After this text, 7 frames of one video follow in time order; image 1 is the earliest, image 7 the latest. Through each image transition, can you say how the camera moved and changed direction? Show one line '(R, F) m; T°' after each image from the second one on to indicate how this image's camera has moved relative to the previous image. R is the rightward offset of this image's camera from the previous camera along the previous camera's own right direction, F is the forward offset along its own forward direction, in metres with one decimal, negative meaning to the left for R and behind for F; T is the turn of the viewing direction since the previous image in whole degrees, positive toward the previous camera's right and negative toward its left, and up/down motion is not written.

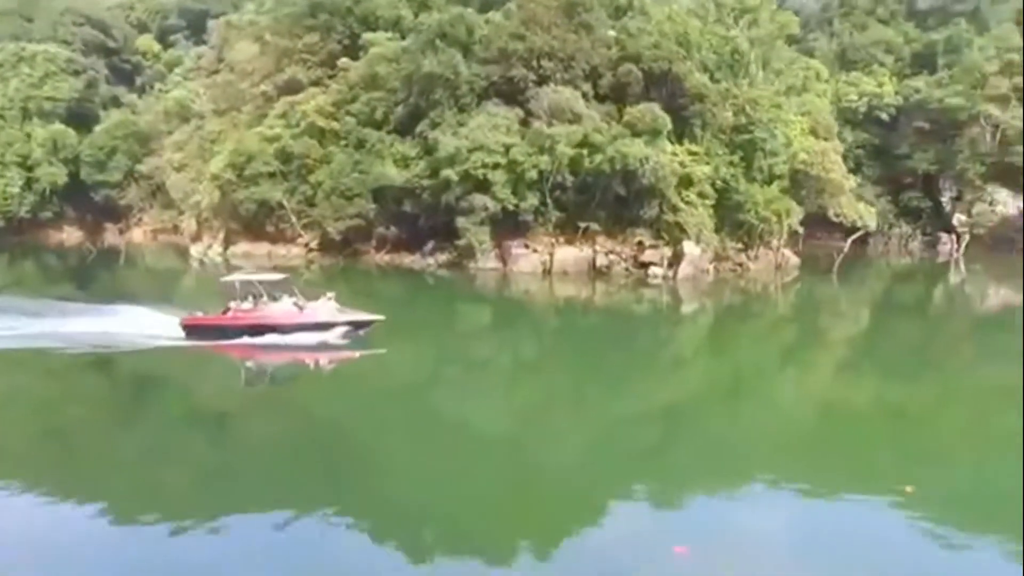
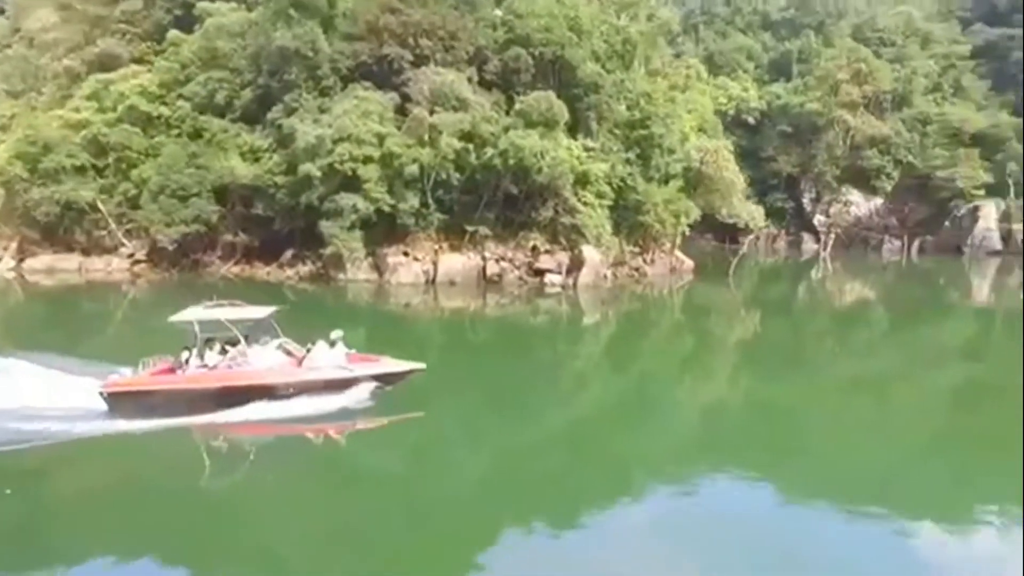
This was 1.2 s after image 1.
(-0.3, +3.5) m; +12°
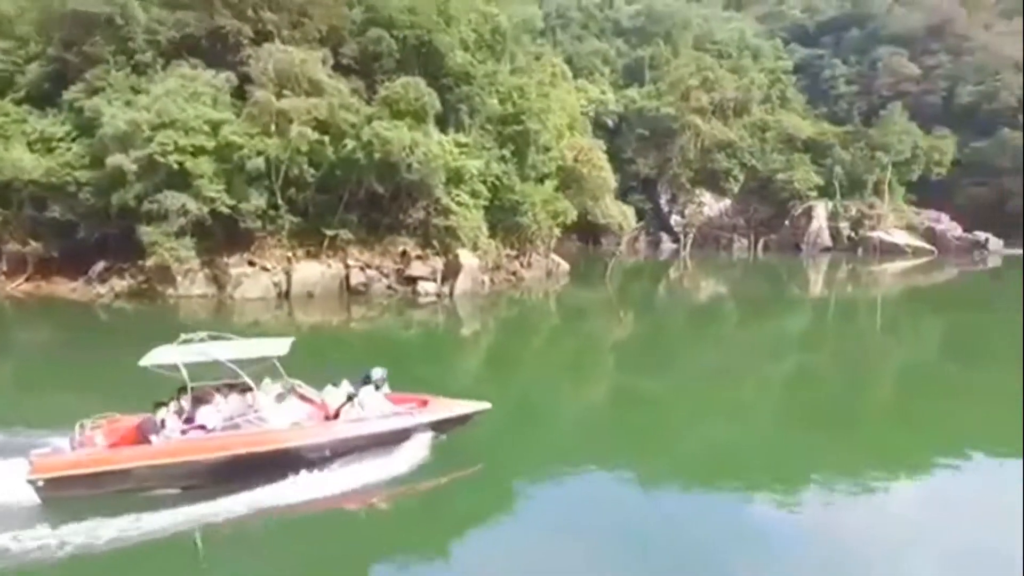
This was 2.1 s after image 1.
(-0.3, +2.3) m; +13°
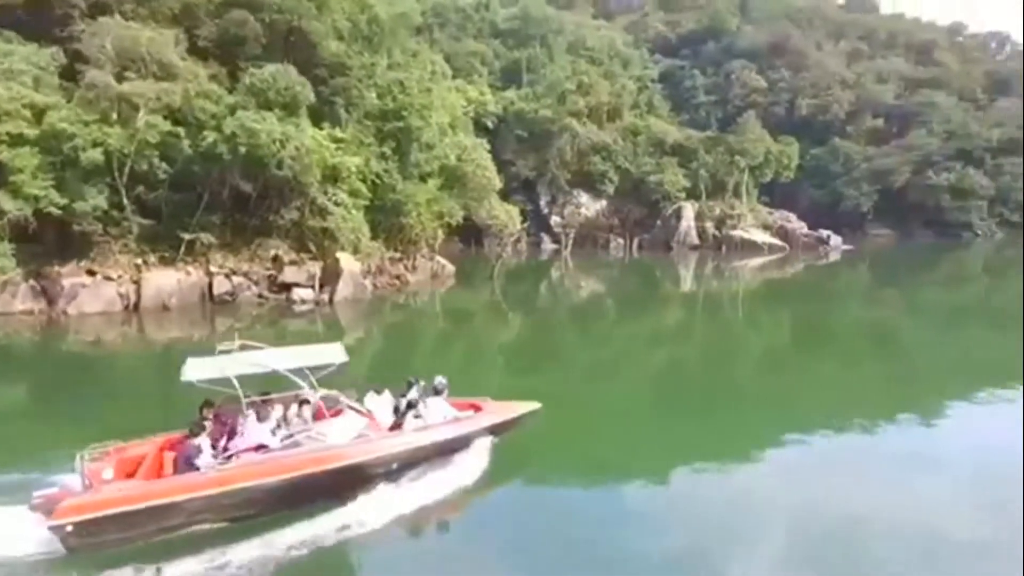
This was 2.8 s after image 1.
(-0.3, +0.9) m; +11°
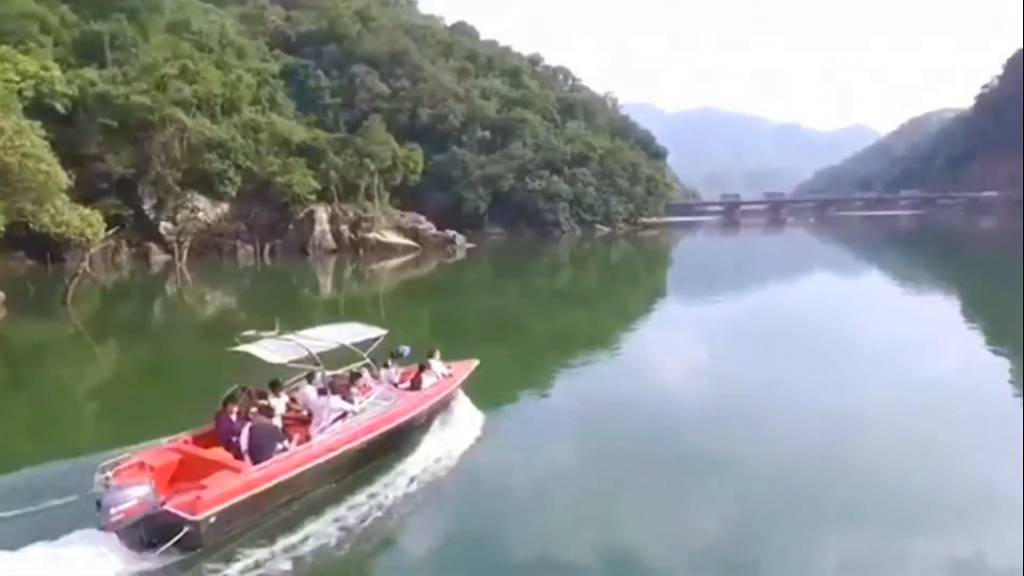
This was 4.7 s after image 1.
(+1.0, +1.8) m; +32°
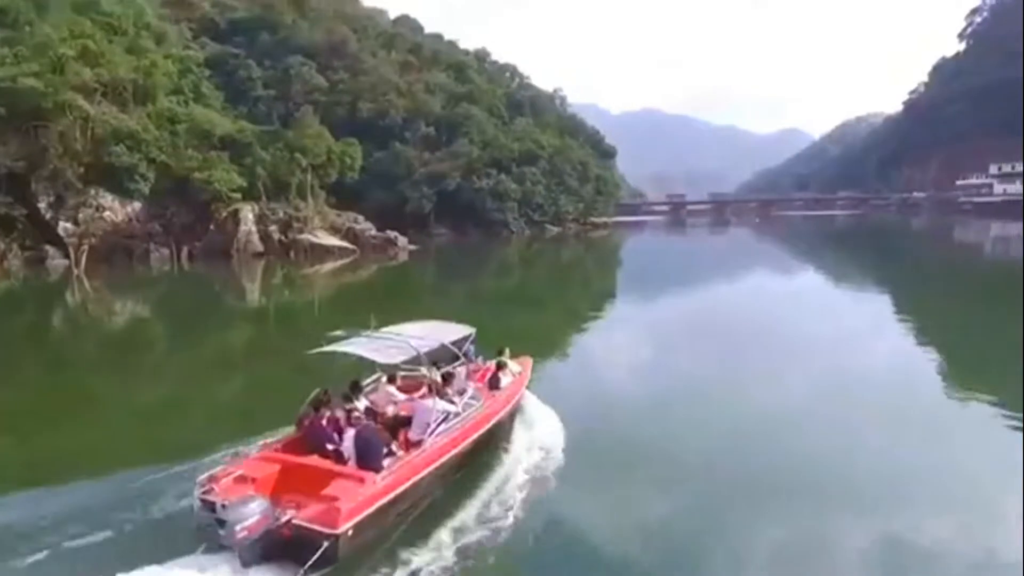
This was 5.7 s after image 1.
(+0.2, +3.3) m; +5°
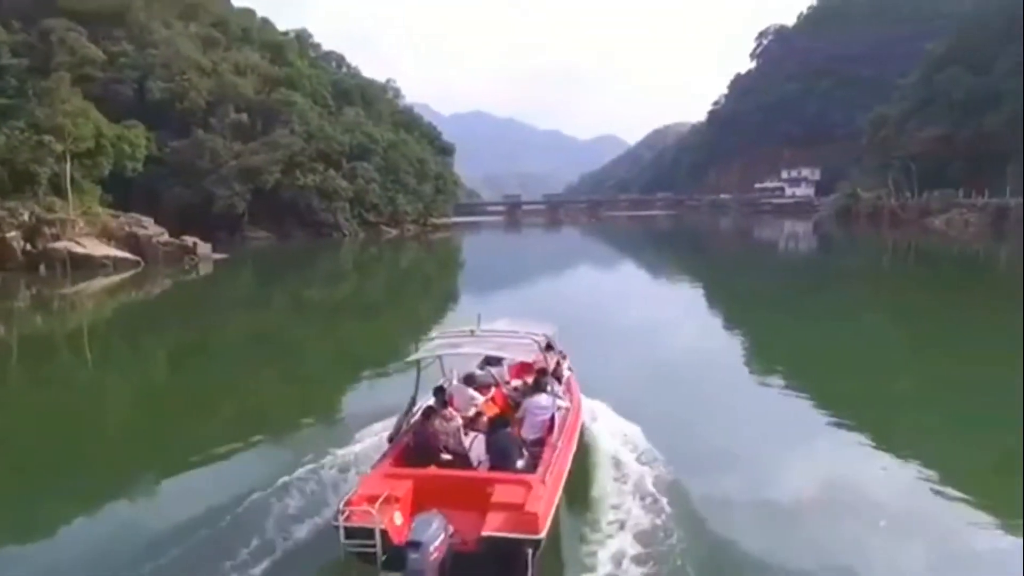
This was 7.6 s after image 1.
(0.0, +6.5) m; +15°
